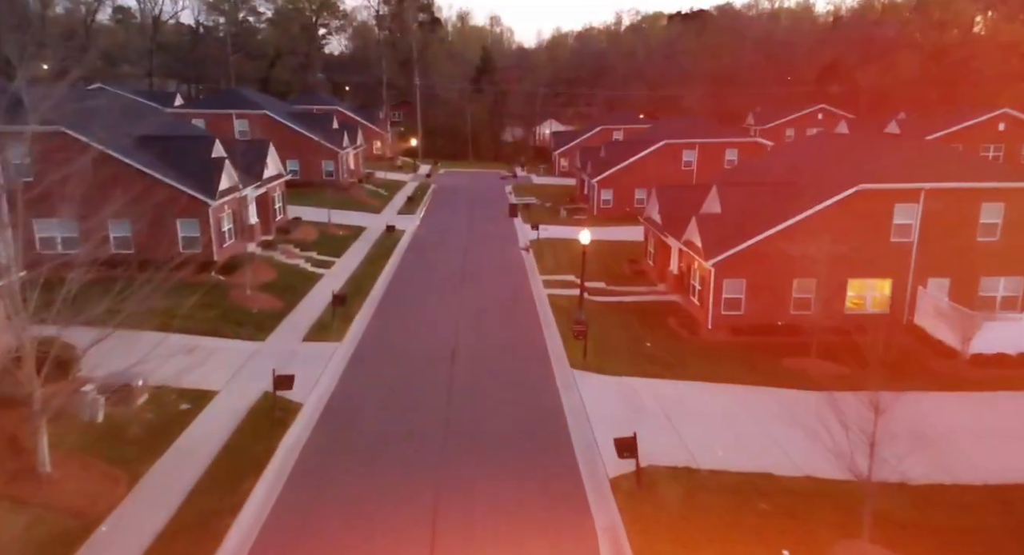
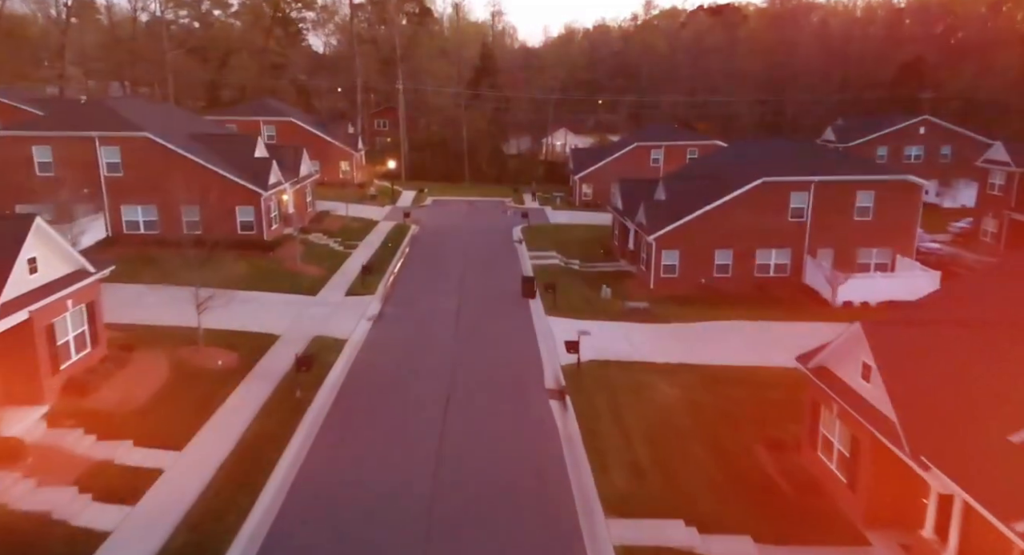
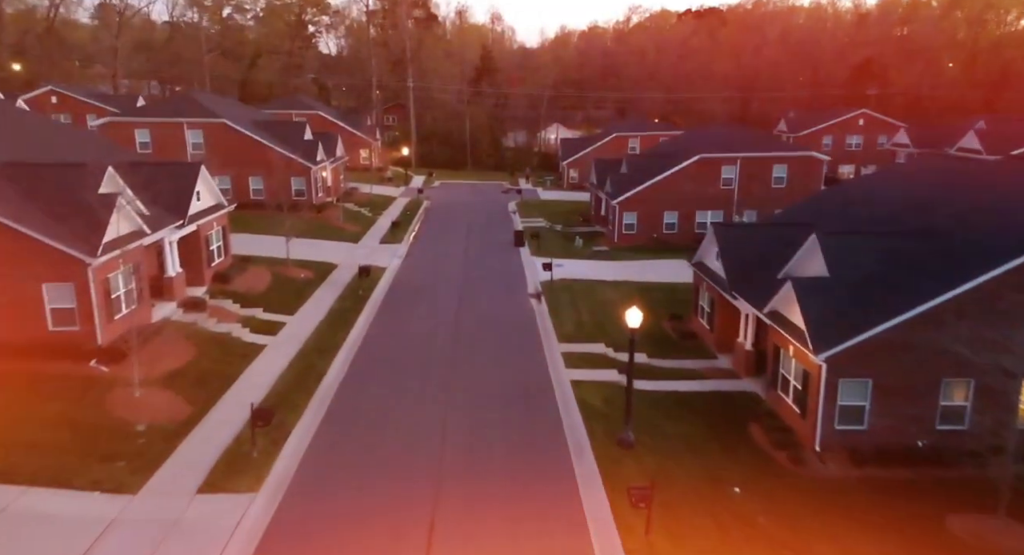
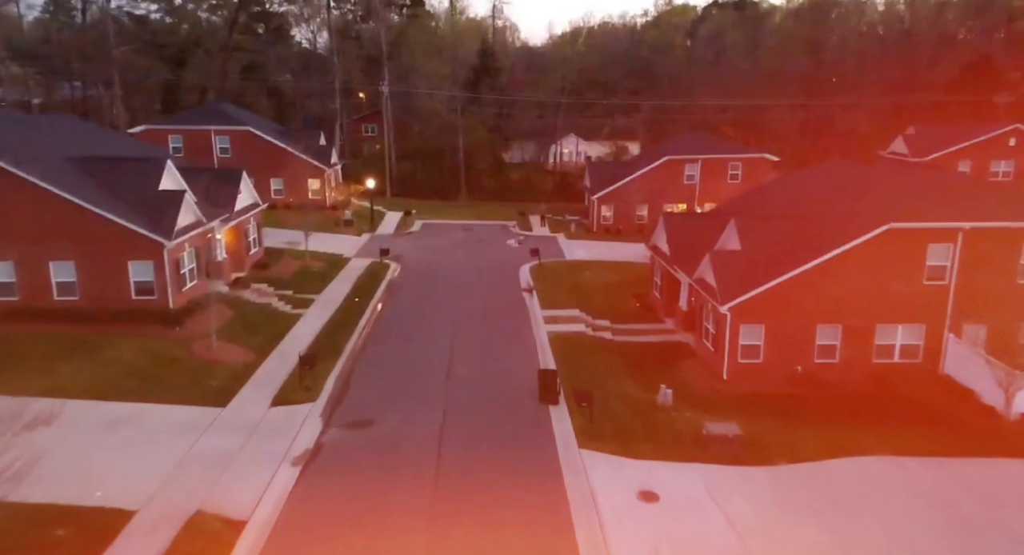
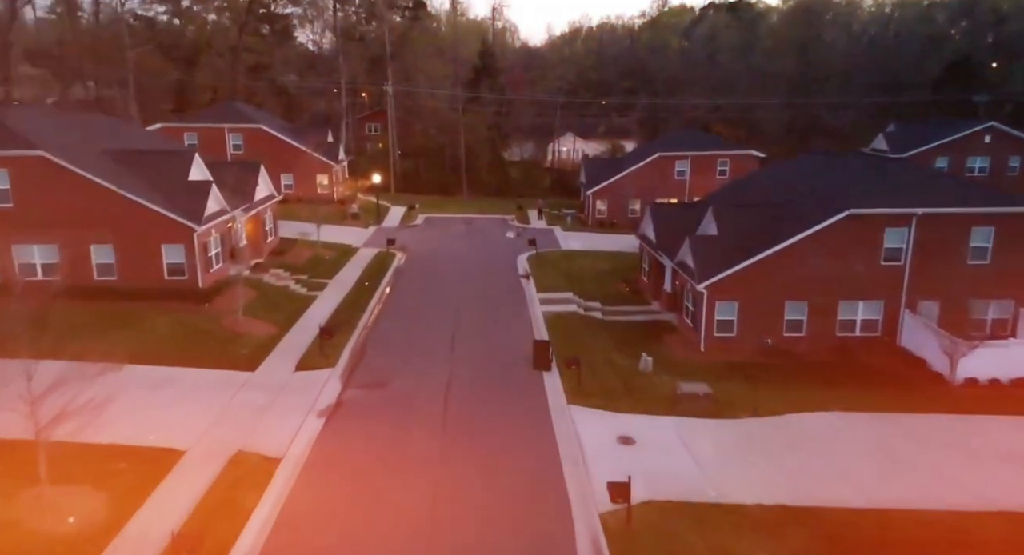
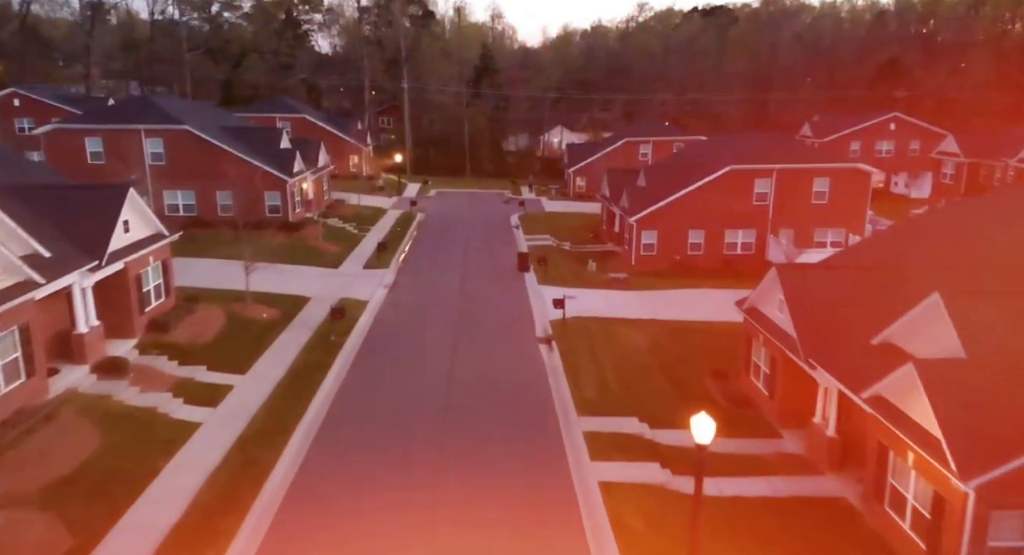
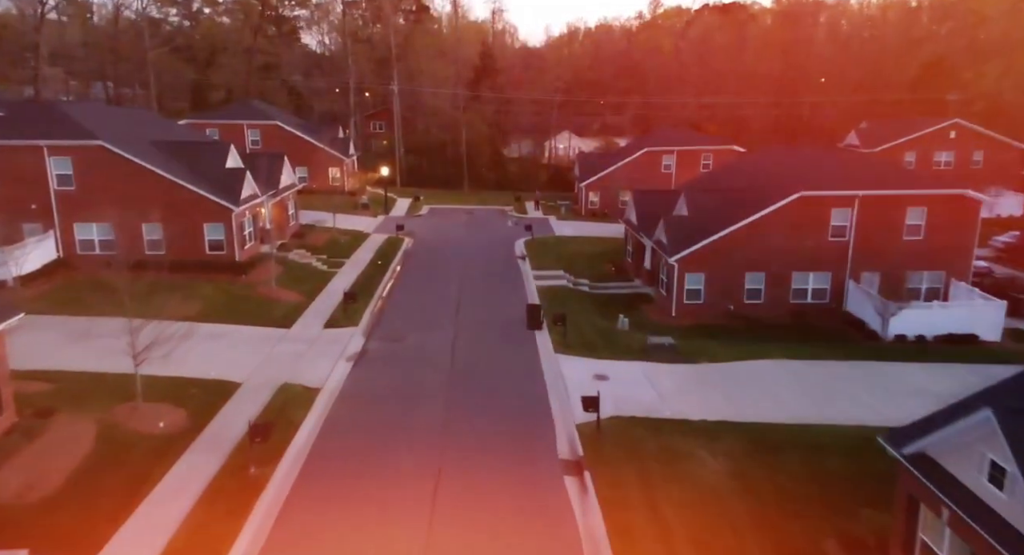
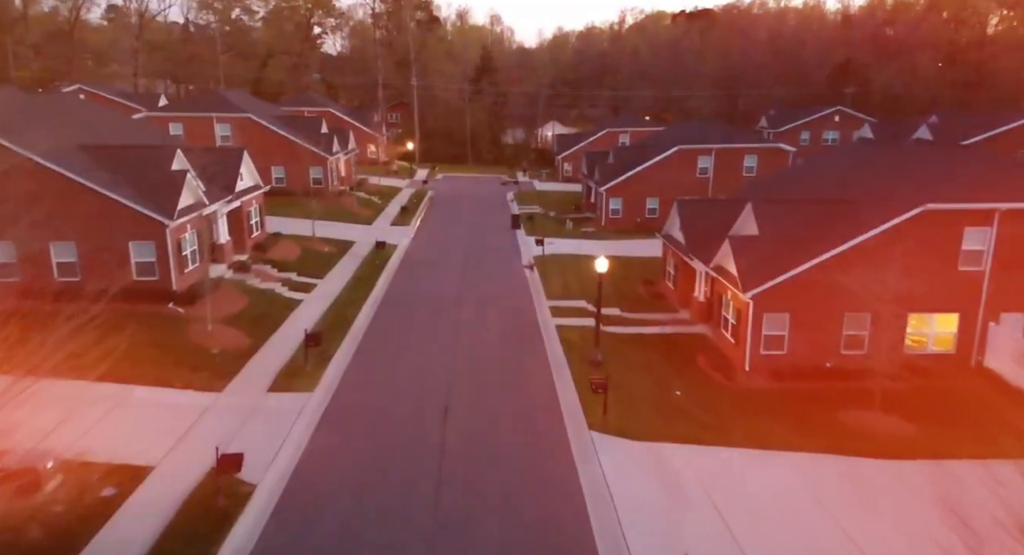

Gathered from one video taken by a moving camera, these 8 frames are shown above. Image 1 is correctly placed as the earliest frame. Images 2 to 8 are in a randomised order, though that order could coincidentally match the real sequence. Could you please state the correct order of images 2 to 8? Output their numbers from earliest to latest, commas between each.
8, 3, 6, 2, 7, 5, 4
